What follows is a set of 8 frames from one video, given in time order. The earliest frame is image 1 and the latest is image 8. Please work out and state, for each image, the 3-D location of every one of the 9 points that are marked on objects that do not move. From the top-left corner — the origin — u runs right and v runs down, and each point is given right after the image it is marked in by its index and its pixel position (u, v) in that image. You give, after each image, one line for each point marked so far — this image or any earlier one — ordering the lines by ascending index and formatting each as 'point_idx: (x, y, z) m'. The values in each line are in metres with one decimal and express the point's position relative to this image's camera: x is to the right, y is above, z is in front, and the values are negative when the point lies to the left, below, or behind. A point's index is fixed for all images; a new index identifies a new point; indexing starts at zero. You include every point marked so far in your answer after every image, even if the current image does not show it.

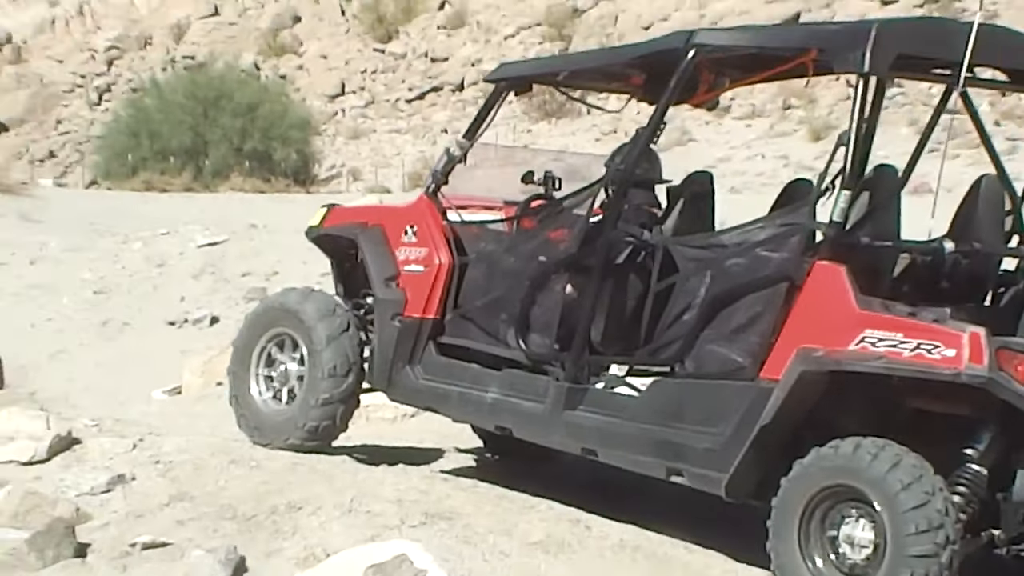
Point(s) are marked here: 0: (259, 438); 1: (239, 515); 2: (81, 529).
0: (-1.1, -0.6, +5.6) m
1: (-1.0, -0.7, +4.7) m
2: (-1.4, -0.7, +4.6) m
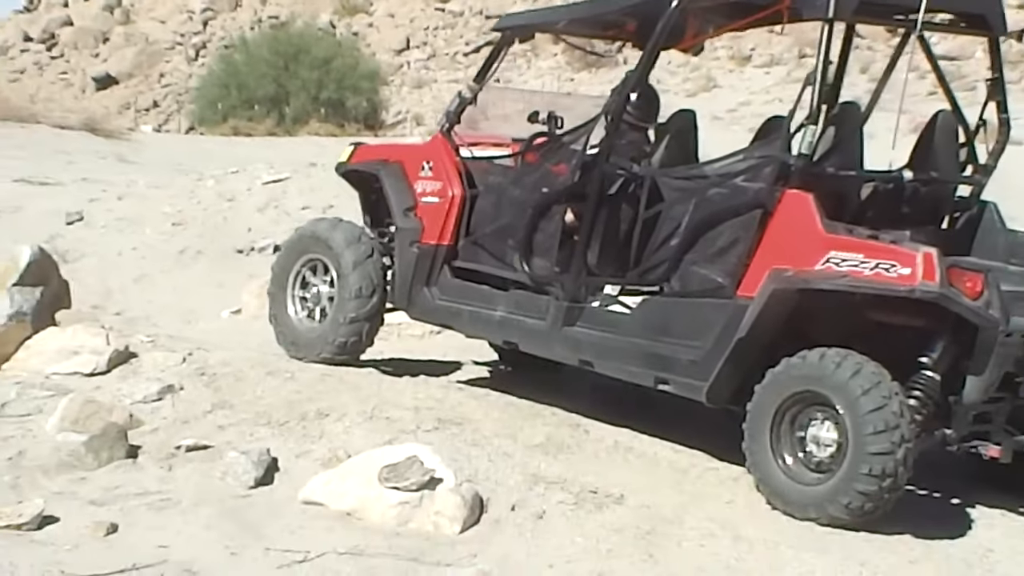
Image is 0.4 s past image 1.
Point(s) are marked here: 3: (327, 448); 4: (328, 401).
0: (-1.0, -0.3, +6.1) m
1: (-0.9, -0.5, +5.3) m
2: (-1.4, -0.5, +5.2) m
3: (-0.7, -0.6, +5.0) m
4: (-0.8, -0.4, +5.5) m
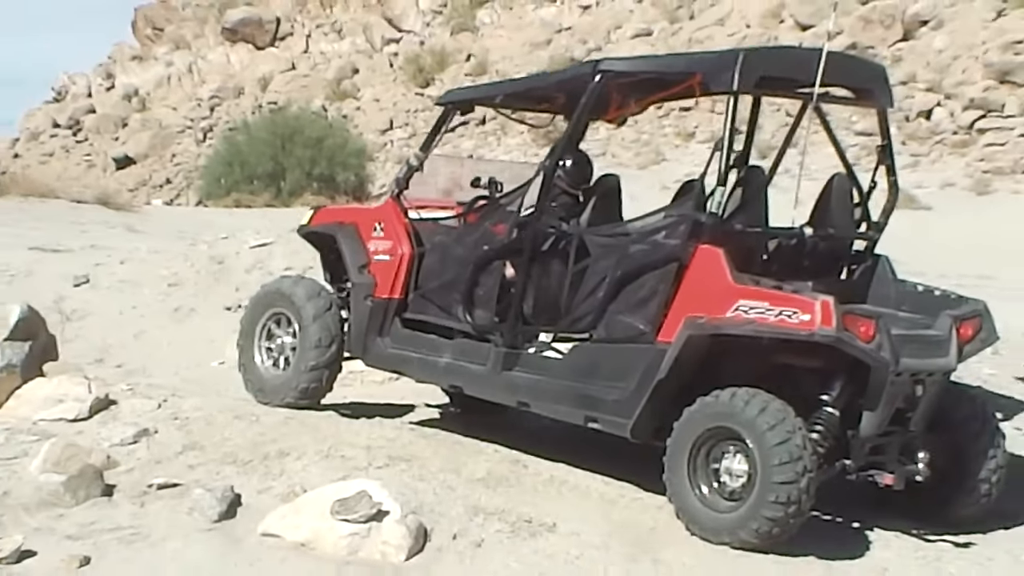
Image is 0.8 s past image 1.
0: (-1.2, -0.5, +6.5) m
1: (-1.1, -0.7, +5.7) m
2: (-1.6, -0.7, +5.6) m
3: (-0.9, -0.8, +5.4) m
4: (-1.0, -0.6, +5.9) m
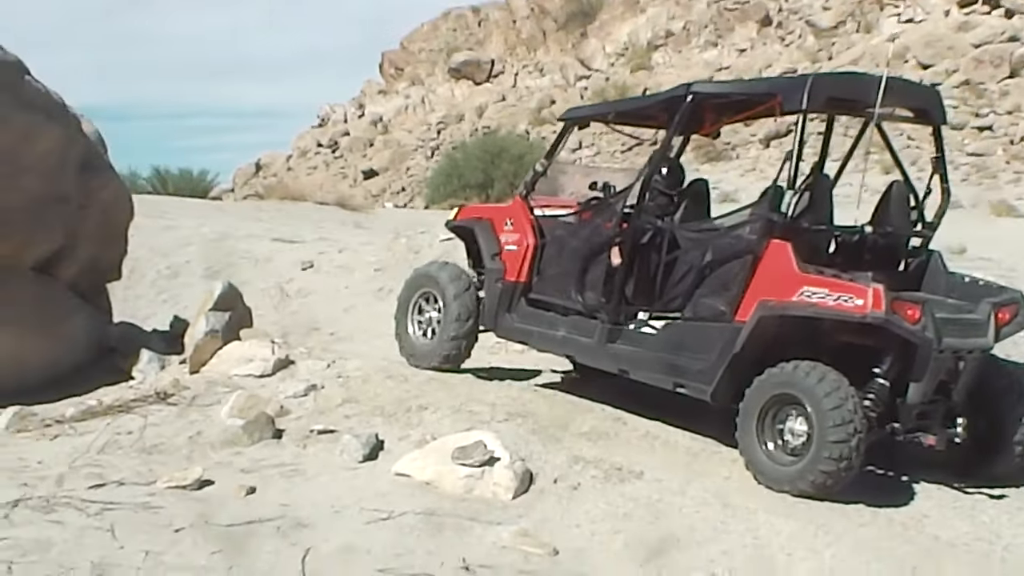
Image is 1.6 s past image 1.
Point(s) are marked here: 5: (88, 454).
0: (-0.5, -0.4, +7.5) m
1: (-0.6, -0.6, +6.7) m
2: (-1.0, -0.6, +6.7) m
3: (-0.4, -0.7, +6.4) m
4: (-0.4, -0.5, +6.9) m
5: (-1.8, -0.7, +6.2) m
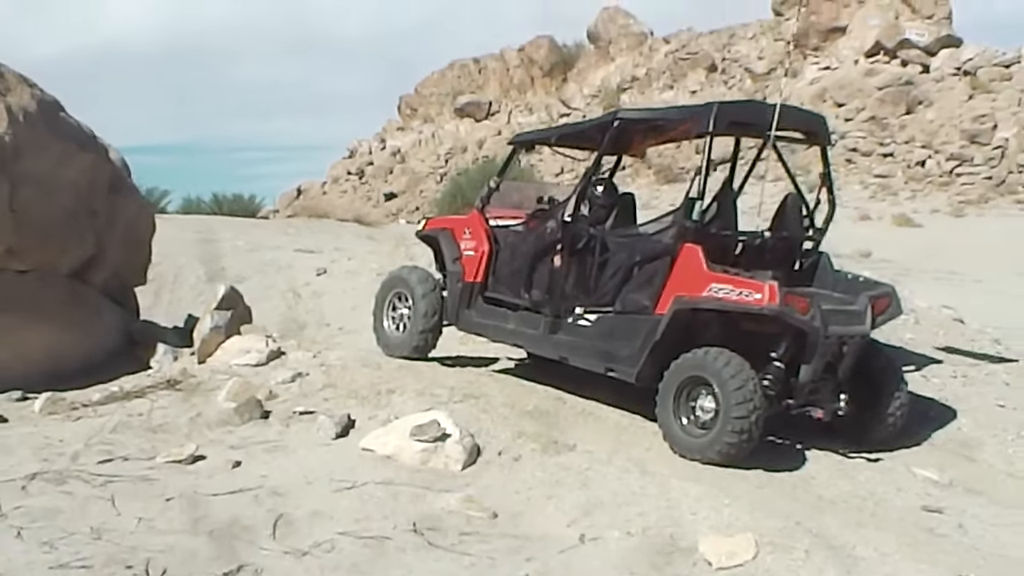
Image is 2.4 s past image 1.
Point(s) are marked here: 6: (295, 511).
0: (-0.7, -0.4, +8.4) m
1: (-0.8, -0.6, +7.6) m
2: (-1.3, -0.6, +7.5) m
3: (-0.6, -0.6, +7.3) m
4: (-0.7, -0.5, +7.8) m
5: (-2.0, -0.7, +7.1) m
6: (-0.9, -1.0, +6.0) m
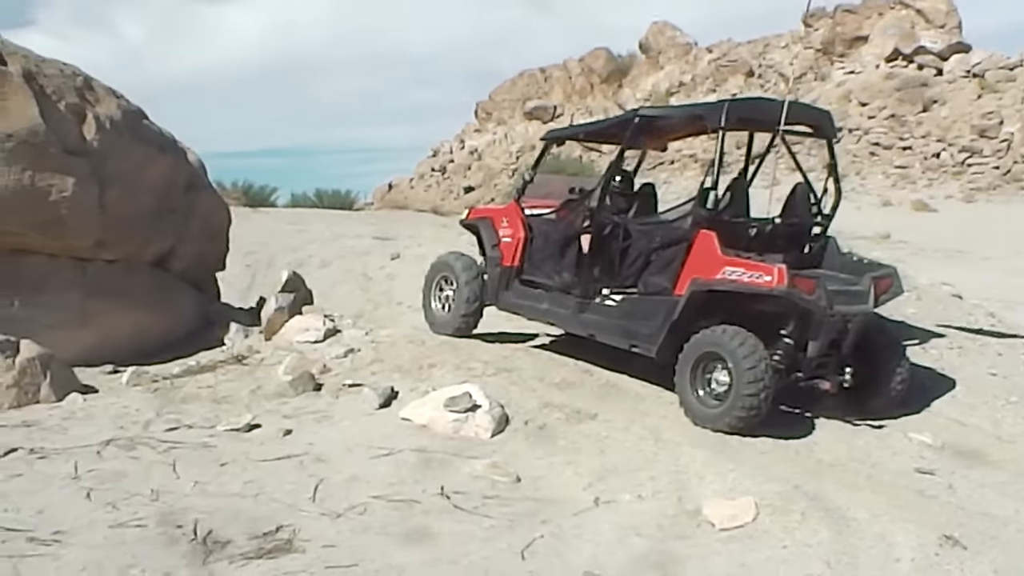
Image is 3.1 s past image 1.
0: (-0.5, -0.2, +8.9) m
1: (-0.6, -0.5, +8.1) m
2: (-1.1, -0.5, +8.1) m
3: (-0.5, -0.5, +7.8) m
4: (-0.5, -0.4, +8.3) m
5: (-1.9, -0.6, +7.7) m
6: (-0.8, -0.9, +6.6) m
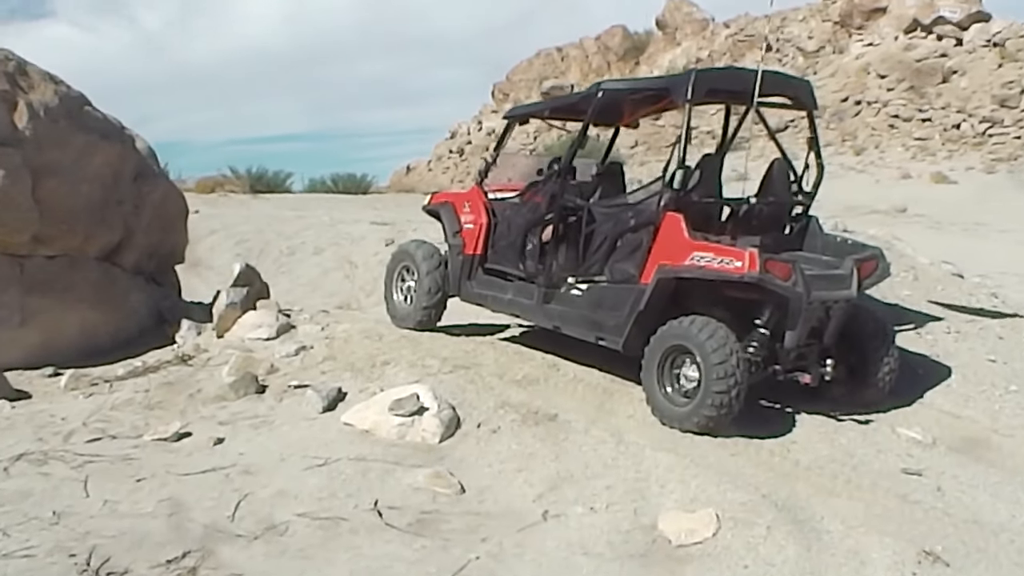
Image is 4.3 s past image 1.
0: (-0.7, -0.2, +8.3) m
1: (-0.8, -0.4, +7.6) m
2: (-1.3, -0.5, +7.6) m
3: (-0.7, -0.5, +7.2) m
4: (-0.7, -0.4, +7.7) m
5: (-2.1, -0.6, +7.1) m
6: (-1.1, -0.9, +6.0) m
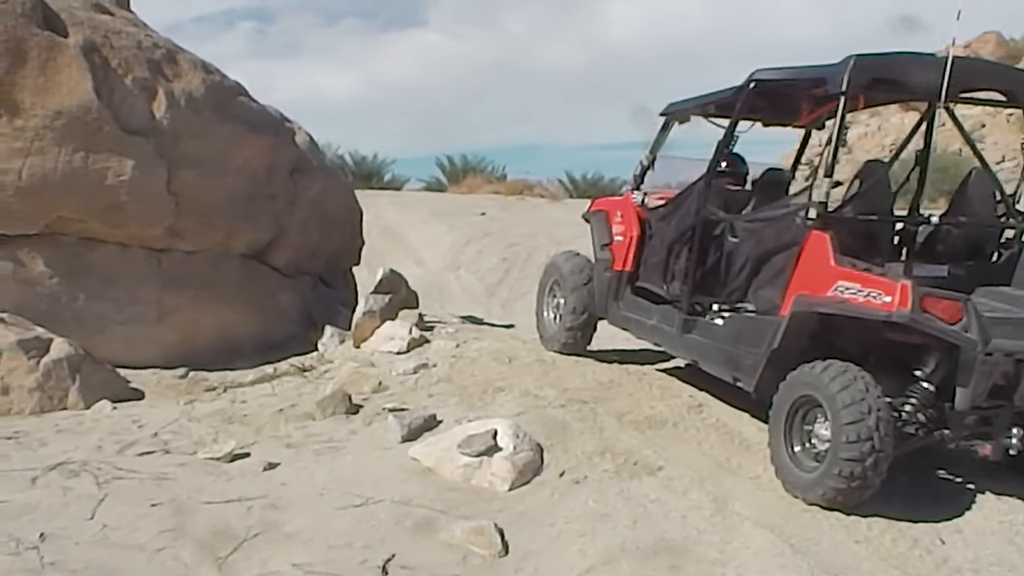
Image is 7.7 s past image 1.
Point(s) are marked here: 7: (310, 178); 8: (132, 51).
0: (+0.1, -0.3, +7.3) m
1: (-0.2, -0.5, +6.6) m
2: (-0.6, -0.5, +6.7) m
3: (-0.2, -0.6, +6.3) m
4: (0.0, -0.4, +6.7) m
5: (-1.5, -0.6, +6.5) m
6: (-0.9, -0.9, +5.2) m
7: (-1.2, +0.7, +8.8) m
8: (-2.1, +1.3, +7.8) m
